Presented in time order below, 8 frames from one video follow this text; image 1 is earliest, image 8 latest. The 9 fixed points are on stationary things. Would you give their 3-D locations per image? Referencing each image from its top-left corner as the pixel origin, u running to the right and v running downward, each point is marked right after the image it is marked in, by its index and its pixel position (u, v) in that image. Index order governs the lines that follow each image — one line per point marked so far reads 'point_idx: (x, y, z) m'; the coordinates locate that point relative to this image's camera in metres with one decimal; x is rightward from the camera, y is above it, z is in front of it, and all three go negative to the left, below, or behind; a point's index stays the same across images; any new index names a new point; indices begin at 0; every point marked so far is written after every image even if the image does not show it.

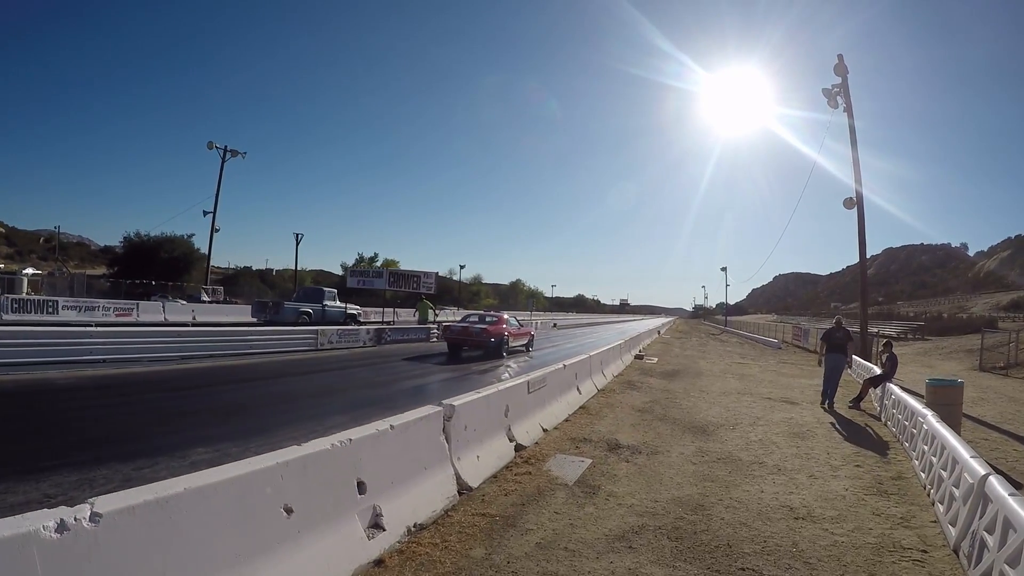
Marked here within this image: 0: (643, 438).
0: (+1.9, -2.3, +8.6) m
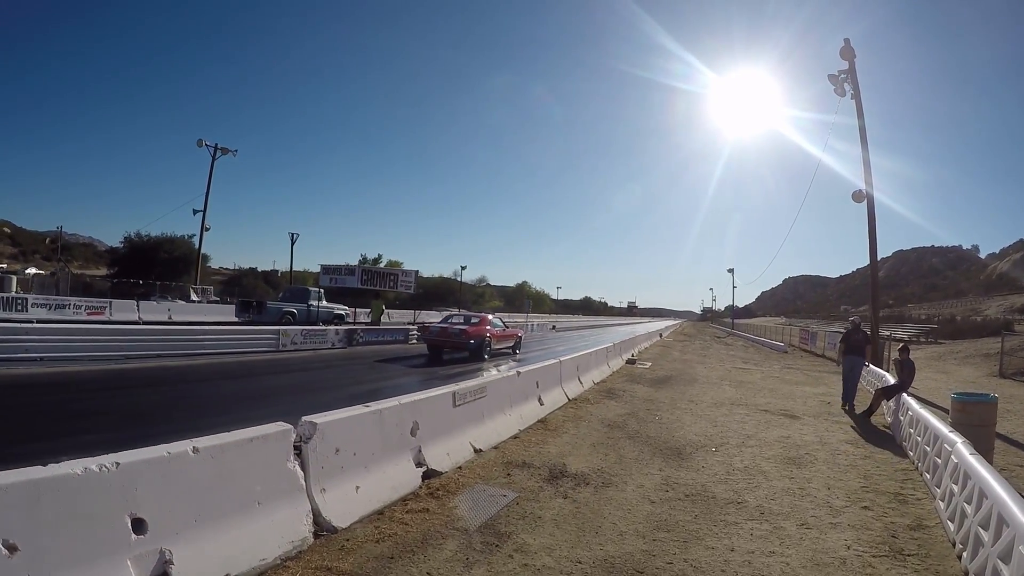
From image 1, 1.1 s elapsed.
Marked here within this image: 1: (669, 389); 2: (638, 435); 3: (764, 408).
0: (+1.0, -2.2, +7.0) m
1: (+3.9, -2.5, +14.5) m
2: (+2.0, -2.3, +8.9) m
3: (+4.8, -2.4, +11.6) m
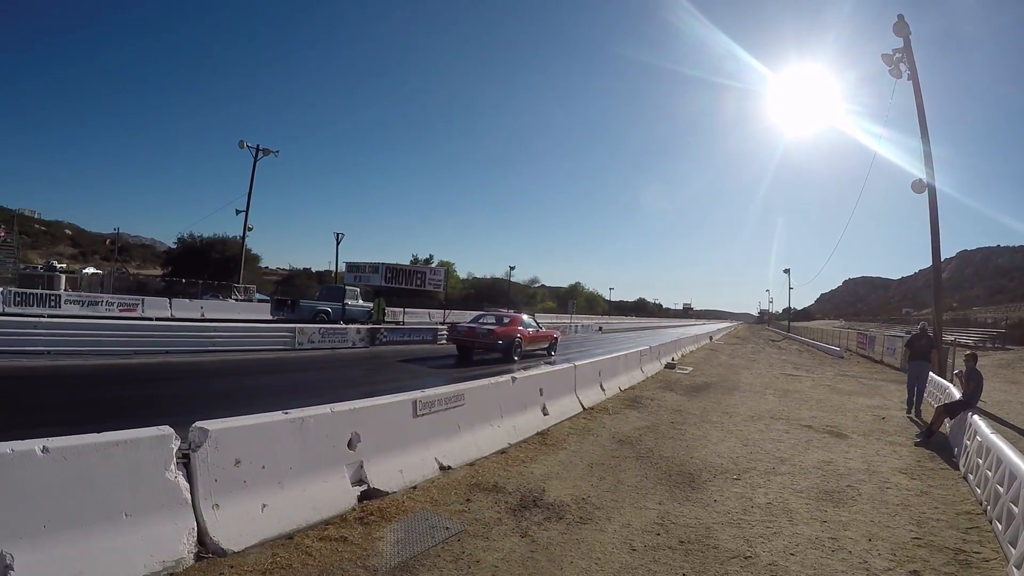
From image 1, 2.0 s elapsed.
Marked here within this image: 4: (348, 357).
0: (+0.7, -2.1, +5.9) m
1: (+4.3, -2.5, +13.0) m
2: (+1.9, -2.2, +7.7) m
3: (+4.9, -2.4, +10.1) m
4: (-5.8, -2.4, +19.3) m
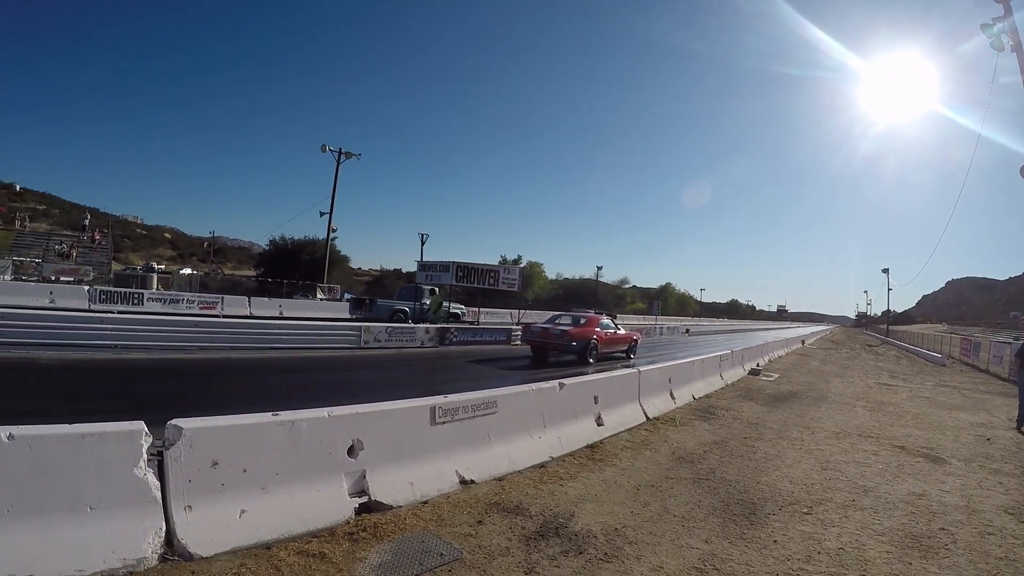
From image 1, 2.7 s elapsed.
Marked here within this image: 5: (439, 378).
0: (+1.0, -2.1, +5.2) m
1: (+5.5, -2.5, +11.7) m
2: (+2.4, -2.2, +6.8) m
3: (+5.8, -2.4, +8.7) m
4: (-3.5, -2.4, +19.4) m
5: (-2.2, -2.6, +17.2) m
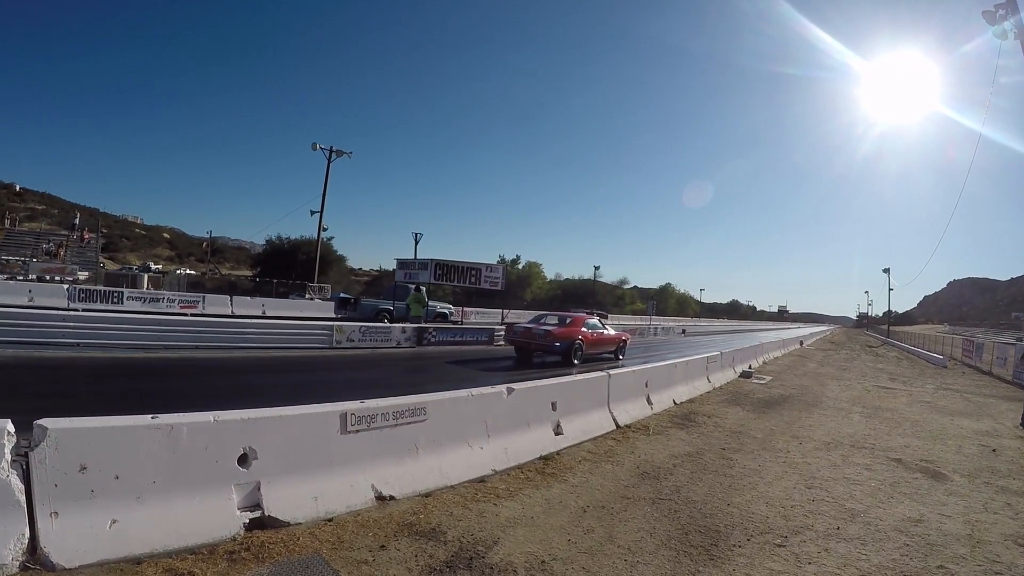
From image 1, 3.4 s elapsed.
0: (+0.3, -2.0, +4.3) m
1: (+4.9, -2.4, +10.8) m
2: (+1.7, -2.1, +5.9) m
3: (+5.1, -2.3, +7.8) m
4: (-4.1, -2.3, +18.6) m
5: (-2.9, -2.6, +16.3) m
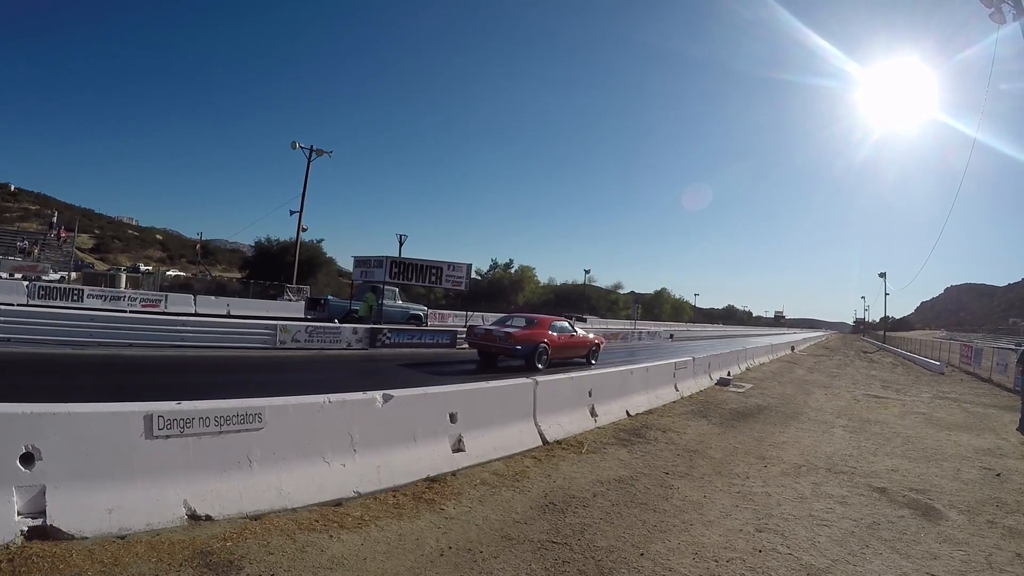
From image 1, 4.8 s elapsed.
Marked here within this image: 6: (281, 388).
0: (-0.9, -1.8, +2.8) m
1: (+3.7, -2.3, +9.3) m
2: (+0.5, -2.0, +4.4) m
3: (+3.9, -2.1, +6.3) m
4: (-5.3, -2.2, +17.1) m
5: (-4.1, -2.4, +14.9) m
6: (-5.3, -2.3, +13.3) m
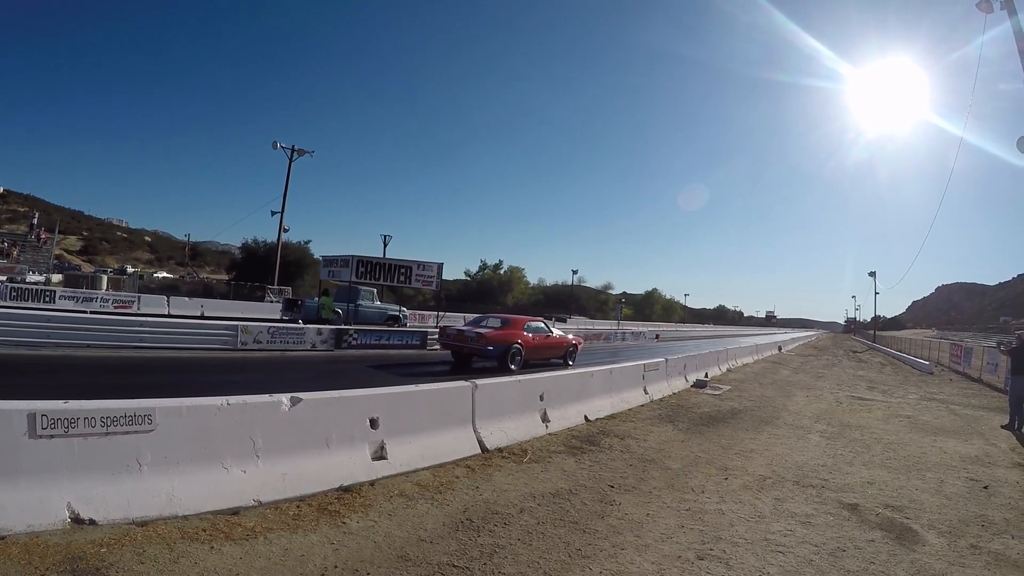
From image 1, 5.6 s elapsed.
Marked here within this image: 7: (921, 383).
0: (-1.6, -1.7, +2.1) m
1: (+2.9, -2.2, +8.6) m
2: (-0.2, -1.9, +3.7) m
3: (+3.2, -2.1, +5.6) m
4: (-6.2, -2.1, +16.3) m
5: (-4.9, -2.4, +14.1) m
6: (-6.1, -2.3, +12.5) m
7: (+14.4, -3.3, +20.1) m
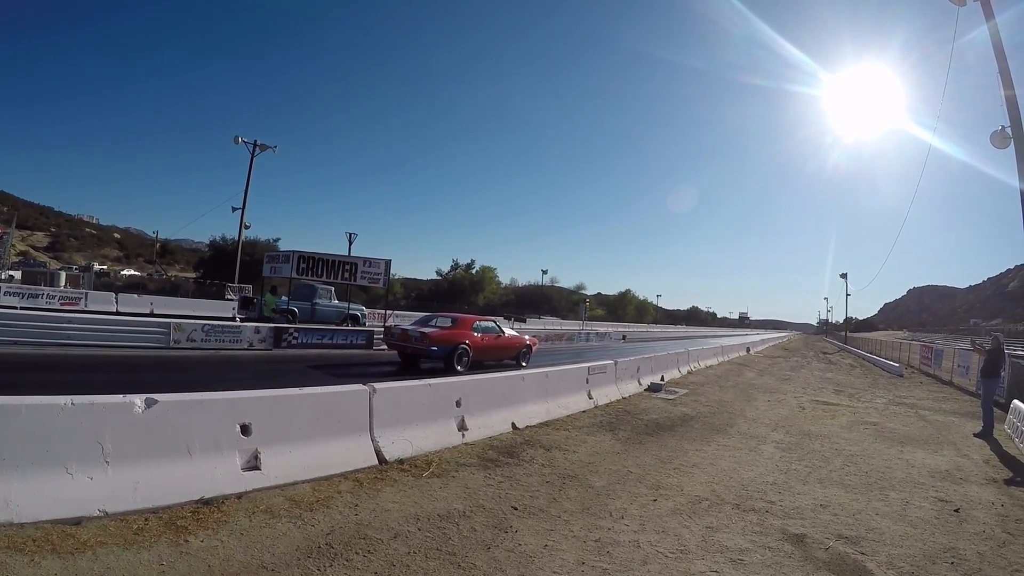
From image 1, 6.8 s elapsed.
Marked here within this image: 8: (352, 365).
0: (-2.4, -1.6, +1.0) m
1: (+1.9, -2.1, +7.7) m
2: (-1.1, -1.7, +2.7) m
3: (+2.2, -1.9, +4.7) m
4: (-7.5, -2.0, +15.1) m
5: (-6.1, -2.3, +12.9) m
6: (-7.3, -2.1, +11.3) m
7: (+12.9, -3.3, +19.5) m
8: (-4.6, -2.3, +16.2) m
